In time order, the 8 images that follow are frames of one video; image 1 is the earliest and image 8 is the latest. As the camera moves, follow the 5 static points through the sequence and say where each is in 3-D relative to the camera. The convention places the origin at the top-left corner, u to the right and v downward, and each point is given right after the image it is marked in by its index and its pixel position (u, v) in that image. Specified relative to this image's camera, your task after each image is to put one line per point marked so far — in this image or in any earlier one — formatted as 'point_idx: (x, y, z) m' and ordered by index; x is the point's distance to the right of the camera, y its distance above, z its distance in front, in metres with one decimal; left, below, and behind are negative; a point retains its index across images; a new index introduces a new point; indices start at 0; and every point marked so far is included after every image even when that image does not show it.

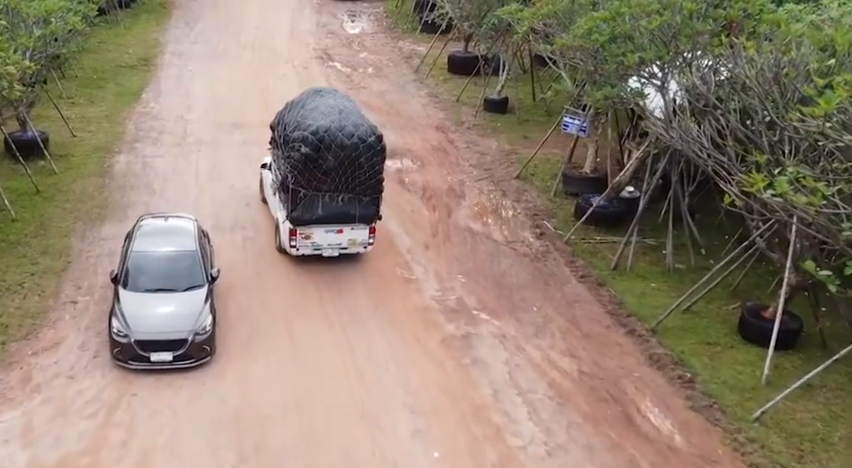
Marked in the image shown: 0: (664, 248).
0: (+4.2, -0.2, +15.0) m
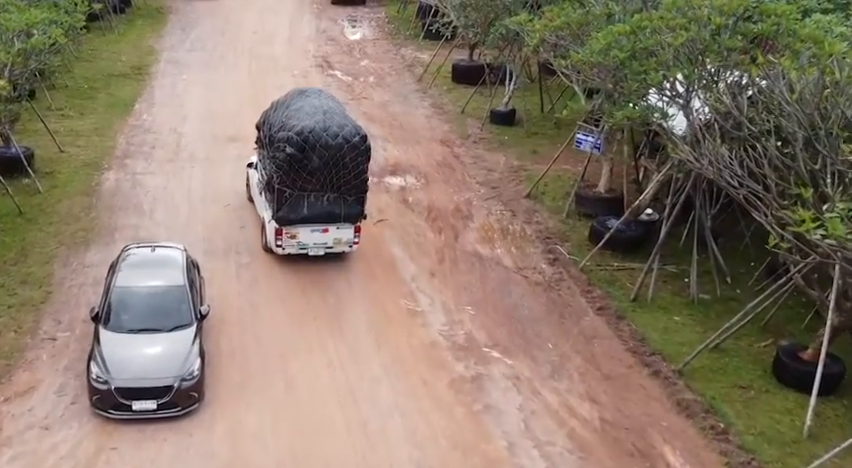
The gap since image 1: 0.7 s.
0: (+4.3, -0.7, +14.0) m
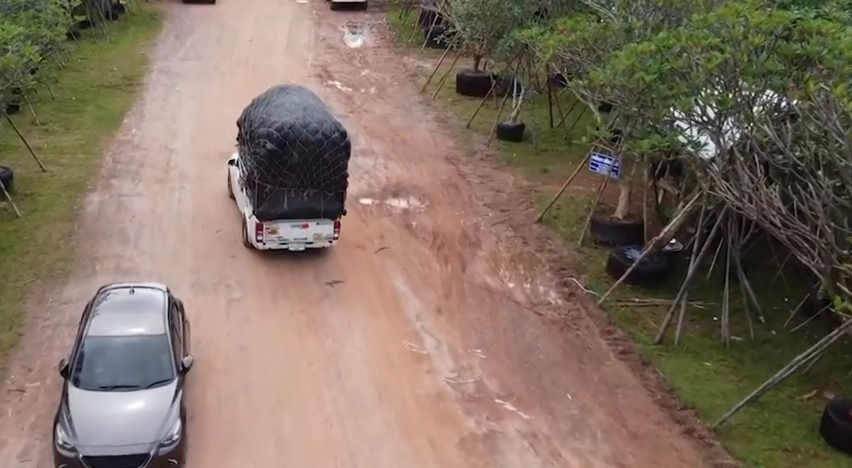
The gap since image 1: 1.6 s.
0: (+4.4, -1.2, +12.9) m
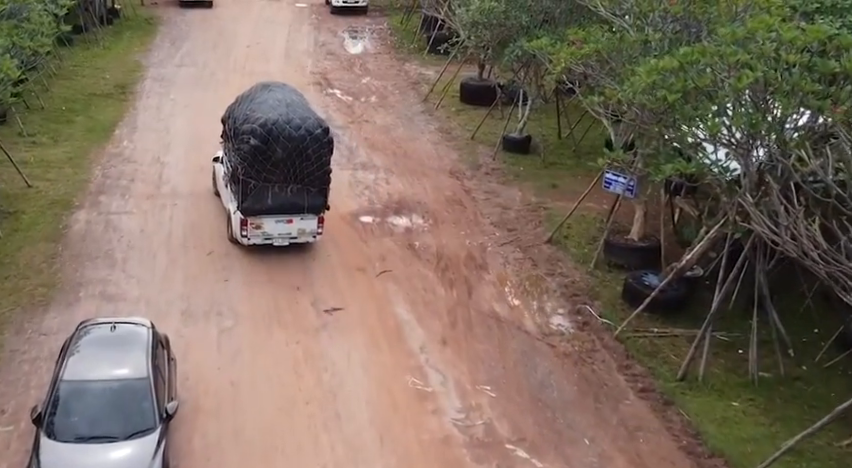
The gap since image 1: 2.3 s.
0: (+4.5, -1.6, +12.0) m
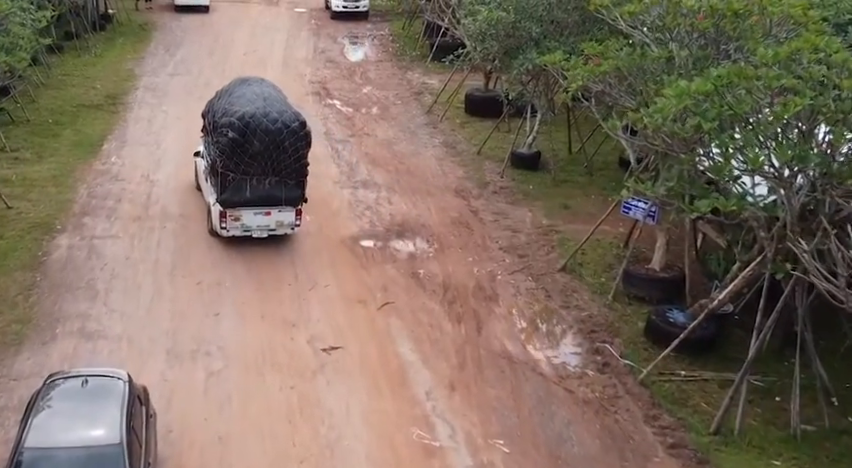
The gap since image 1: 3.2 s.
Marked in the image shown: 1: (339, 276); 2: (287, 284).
0: (+4.5, -2.1, +11.0) m
1: (-1.5, -0.7, +14.6) m
2: (-2.3, -0.8, +14.2) m
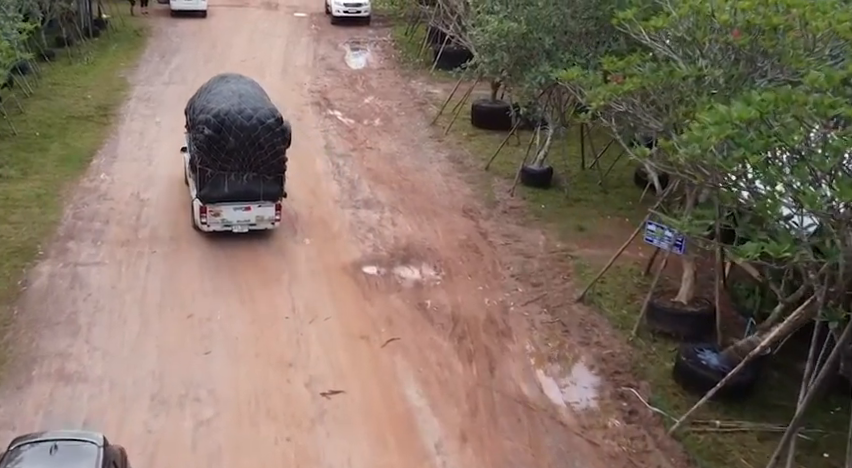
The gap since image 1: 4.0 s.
0: (+4.7, -2.5, +10.0) m
1: (-1.4, -1.2, +13.6) m
2: (-2.2, -1.3, +13.2) m
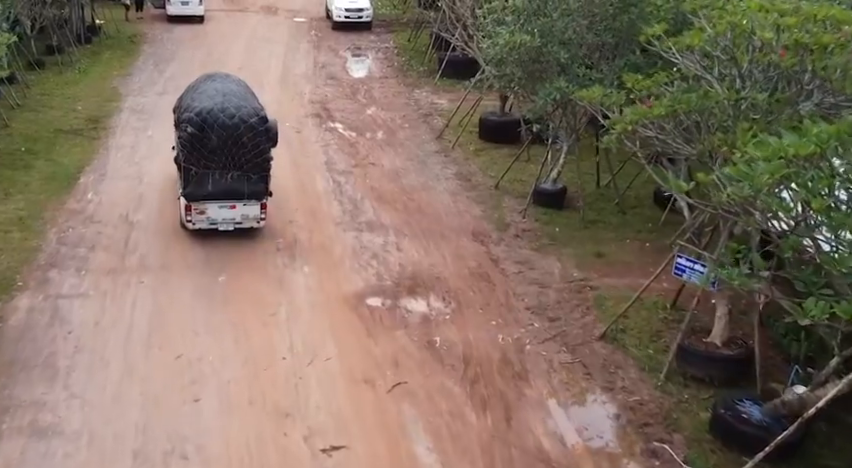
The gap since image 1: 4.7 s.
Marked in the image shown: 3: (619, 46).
0: (+4.8, -3.0, +8.9) m
1: (-1.2, -1.7, +12.5) m
2: (-2.1, -1.8, +12.2) m
3: (+3.4, +3.3, +14.9) m
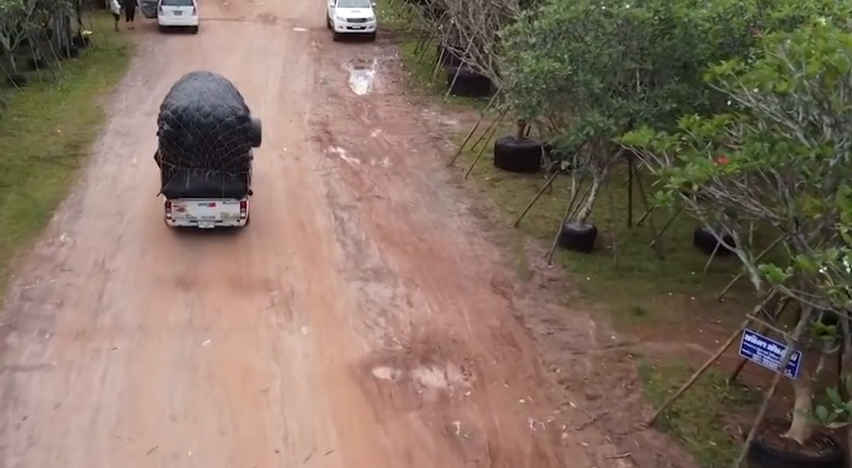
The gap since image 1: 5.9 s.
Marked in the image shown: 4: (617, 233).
0: (+5.0, -3.8, +7.0) m
1: (-1.0, -2.5, +10.6) m
2: (-1.8, -2.6, +10.3) m
3: (+3.7, +2.4, +13.0) m
4: (+3.6, 0.0, +16.1) m
